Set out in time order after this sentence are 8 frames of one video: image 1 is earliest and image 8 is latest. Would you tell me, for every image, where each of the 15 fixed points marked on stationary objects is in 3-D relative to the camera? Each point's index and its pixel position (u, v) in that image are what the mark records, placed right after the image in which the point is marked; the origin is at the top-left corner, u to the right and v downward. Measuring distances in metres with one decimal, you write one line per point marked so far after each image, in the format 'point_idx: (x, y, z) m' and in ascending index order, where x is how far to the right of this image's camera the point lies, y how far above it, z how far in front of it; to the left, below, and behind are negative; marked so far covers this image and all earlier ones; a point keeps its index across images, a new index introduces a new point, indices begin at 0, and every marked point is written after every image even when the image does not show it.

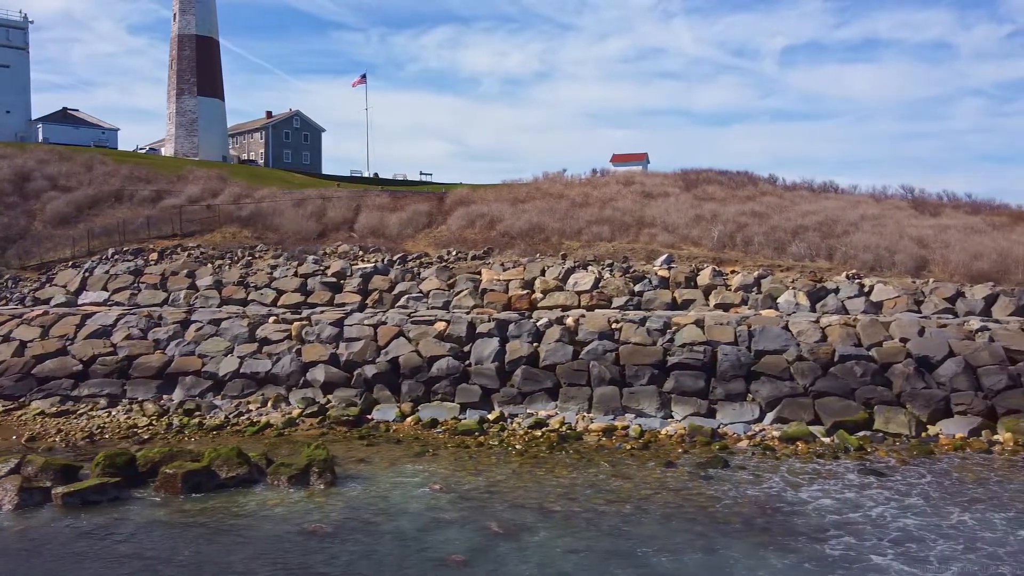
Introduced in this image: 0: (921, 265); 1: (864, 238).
0: (+7.8, +0.5, +15.2) m
1: (+7.2, +1.1, +16.3) m
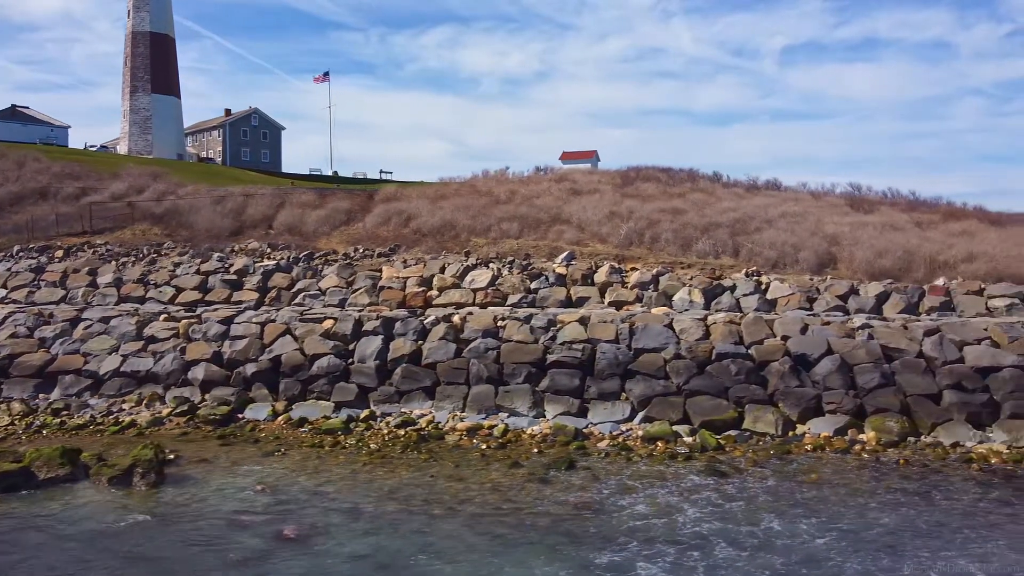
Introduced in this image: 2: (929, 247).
0: (+5.9, +0.5, +15.0) m
1: (+5.3, +1.1, +16.1) m
2: (+8.2, +0.8, +15.6) m
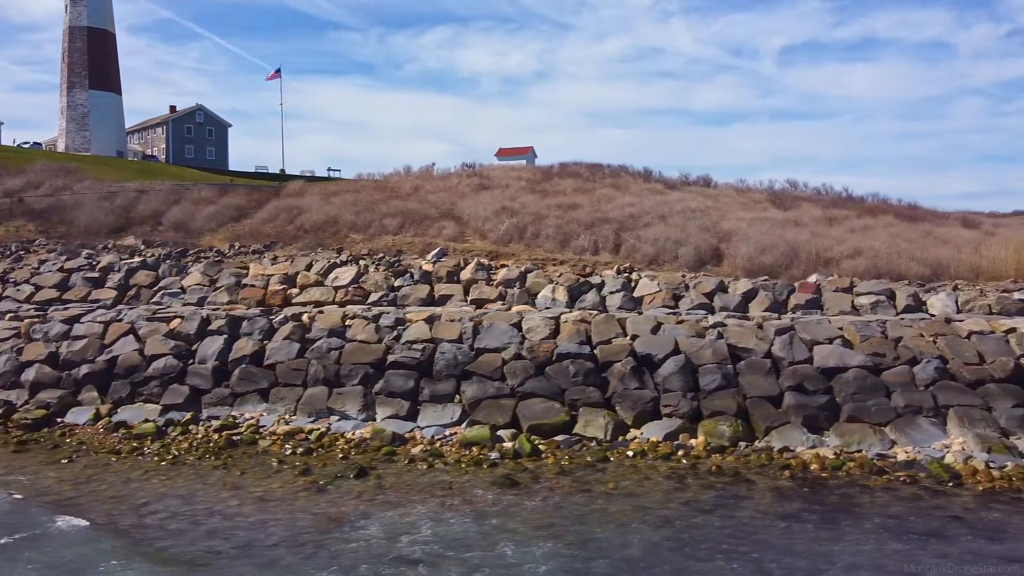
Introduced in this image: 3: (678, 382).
0: (+3.5, +0.5, +14.5) m
1: (+2.9, +1.2, +15.5) m
2: (+5.8, +0.9, +15.0) m
3: (+2.2, -1.3, +10.6) m
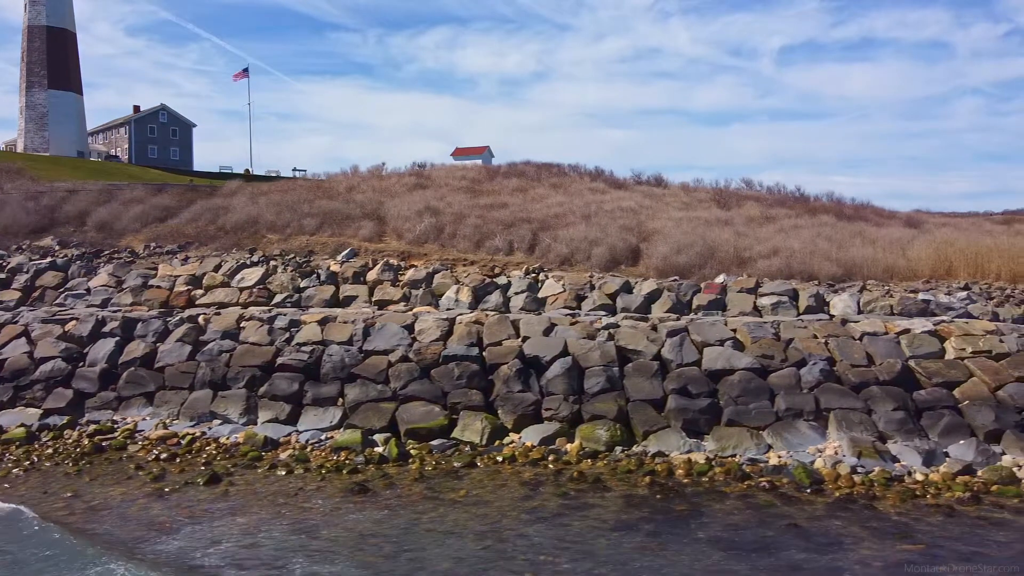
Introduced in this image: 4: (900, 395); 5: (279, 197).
0: (+1.9, +0.5, +14.2) m
1: (+1.3, +1.1, +15.3) m
2: (+4.2, +0.9, +14.8) m
3: (+0.7, -1.3, +10.4) m
4: (+4.7, -1.3, +9.6) m
5: (-5.4, +2.1, +18.1) m
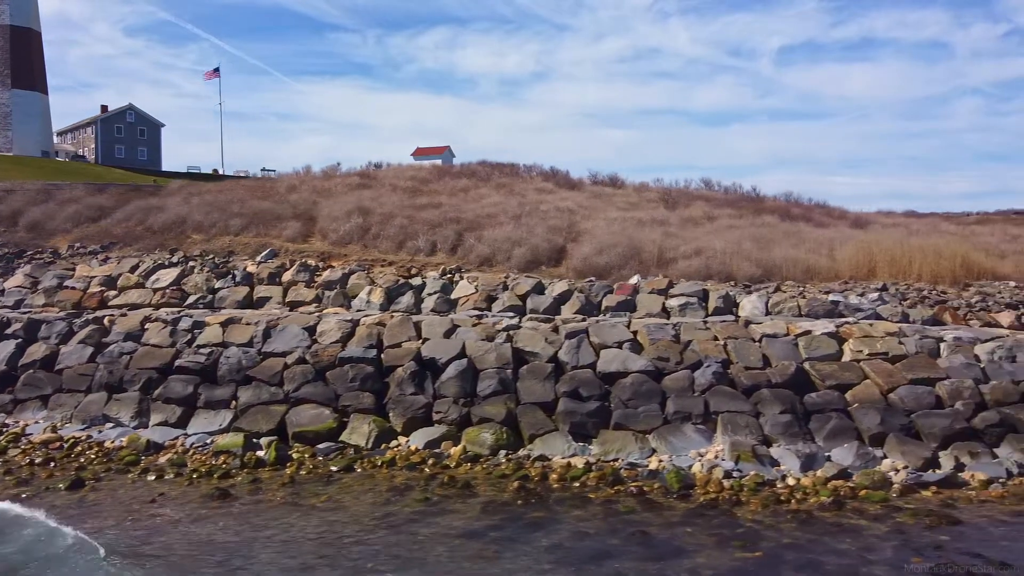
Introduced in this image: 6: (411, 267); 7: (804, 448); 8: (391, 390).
0: (+0.5, +0.5, +14.0) m
1: (-0.1, +1.1, +15.1) m
2: (+2.8, +0.9, +14.7) m
3: (-0.7, -1.3, +10.2) m
4: (+3.3, -1.3, +9.4) m
5: (-6.8, +2.1, +17.9) m
6: (-1.7, +0.4, +13.6) m
7: (+3.2, -1.8, +8.7) m
8: (-1.6, -1.3, +10.4) m
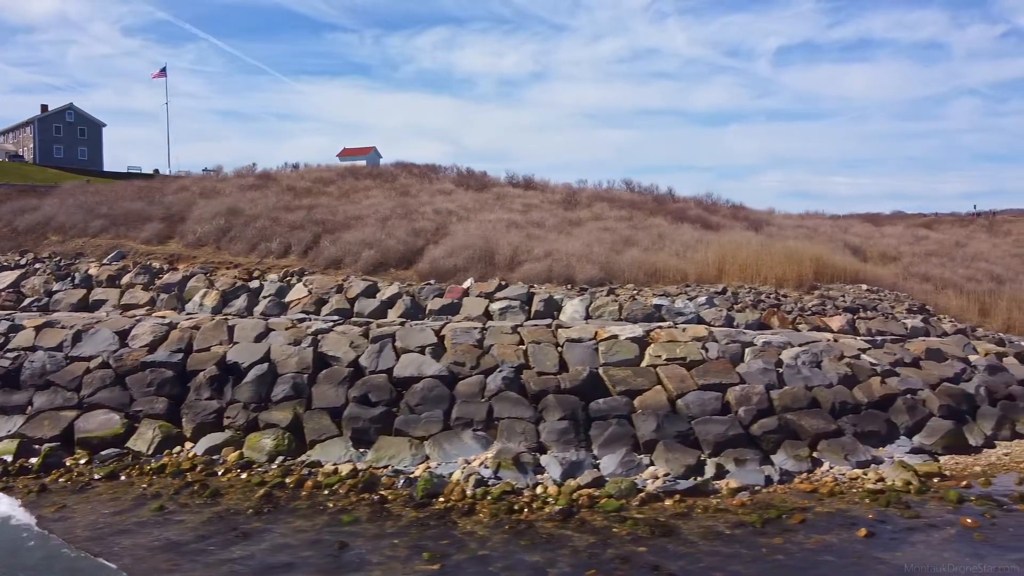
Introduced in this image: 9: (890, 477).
0: (-2.1, +0.5, +13.9) m
1: (-2.8, +1.1, +14.9) m
2: (+0.2, +0.8, +14.5) m
3: (-3.3, -1.3, +10.0) m
4: (+0.7, -1.4, +9.2) m
5: (-9.5, +2.0, +17.7) m
6: (-4.4, +0.3, +13.4) m
7: (+0.7, -1.8, +8.6) m
8: (-4.2, -1.4, +10.2) m
9: (+4.0, -2.0, +8.2) m
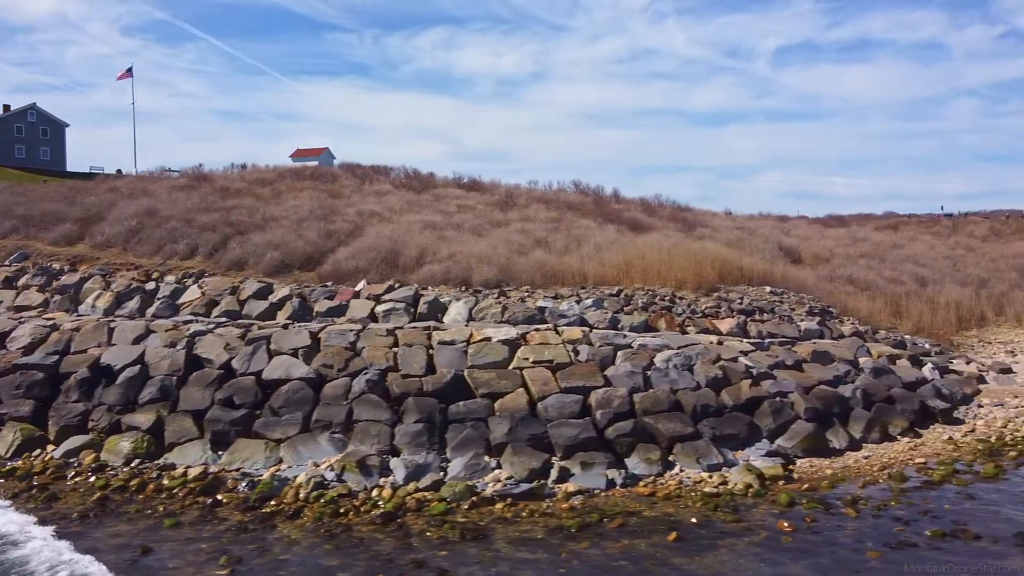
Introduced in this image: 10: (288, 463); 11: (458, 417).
0: (-3.8, +0.4, +13.8) m
1: (-4.5, +1.1, +14.9) m
2: (-1.5, +0.8, +14.5) m
3: (-5.0, -1.4, +10.0) m
4: (-0.9, -1.4, +9.2) m
5: (-11.2, +2.0, +17.6) m
6: (-6.0, +0.3, +13.3) m
7: (-1.0, -1.9, +8.5) m
8: (-5.8, -1.4, +10.1) m
9: (+2.3, -2.0, +8.2) m
10: (-2.5, -1.9, +8.7) m
11: (-0.6, -1.5, +9.1) m
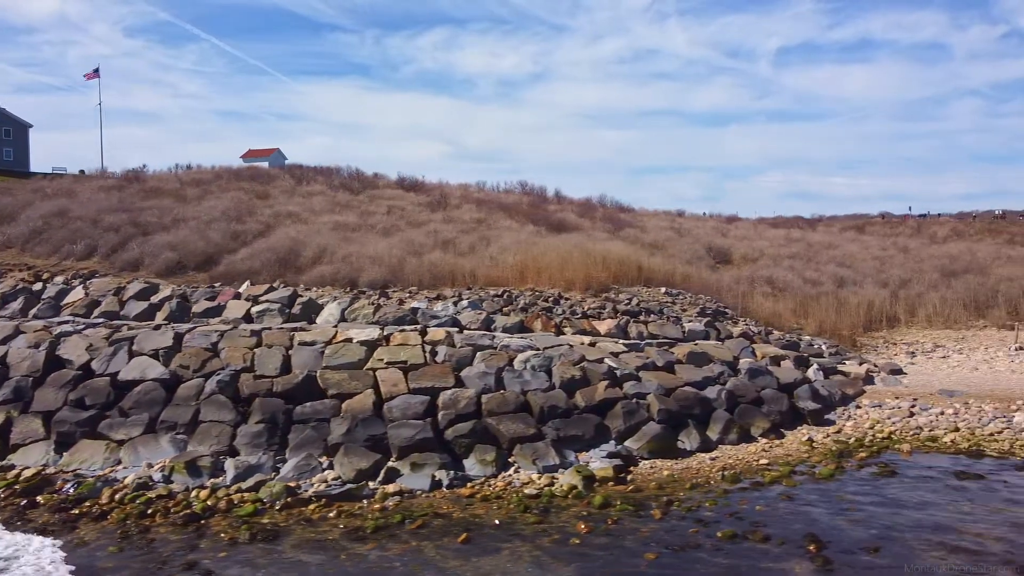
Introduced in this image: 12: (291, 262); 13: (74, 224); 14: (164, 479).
0: (-5.6, +0.4, +13.8) m
1: (-6.3, +1.0, +14.9) m
2: (-3.3, +0.8, +14.4) m
3: (-6.8, -1.4, +9.9) m
4: (-2.7, -1.4, +9.2) m
5: (-13.0, +2.0, +17.6) m
6: (-7.8, +0.3, +13.3) m
7: (-2.8, -1.9, +8.5) m
8: (-7.6, -1.4, +10.1) m
9: (+0.5, -2.0, +8.2) m
10: (-4.3, -1.9, +8.7) m
11: (-2.4, -1.5, +9.1) m
12: (-3.8, +0.5, +13.6) m
13: (-8.4, +1.2, +15.1) m
14: (-3.6, -2.0, +8.2) m
